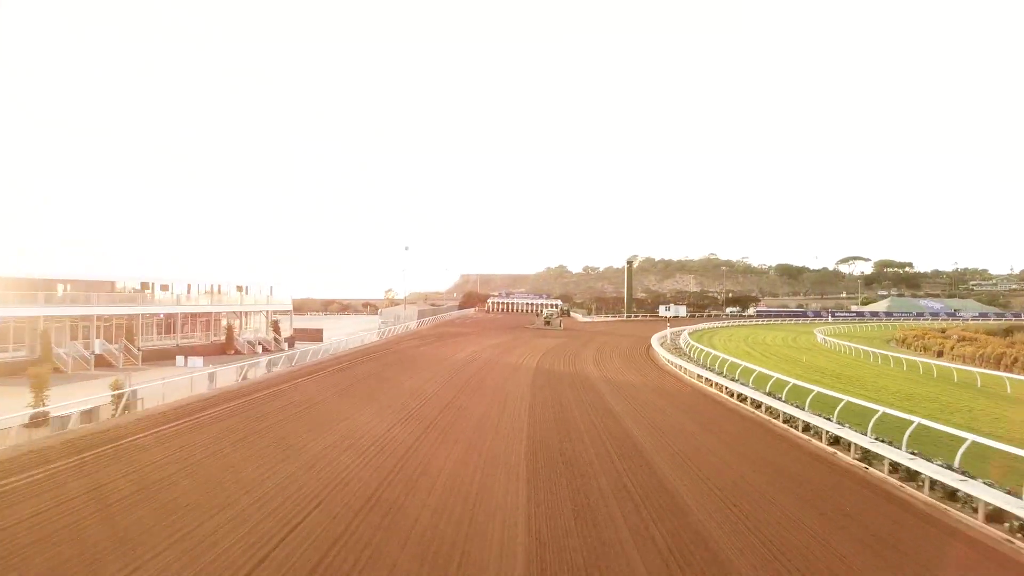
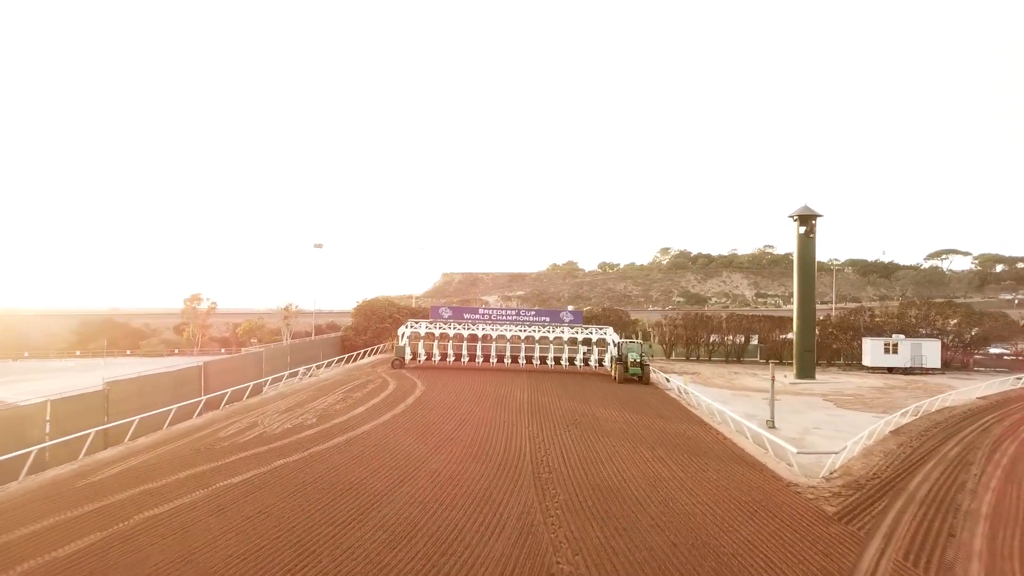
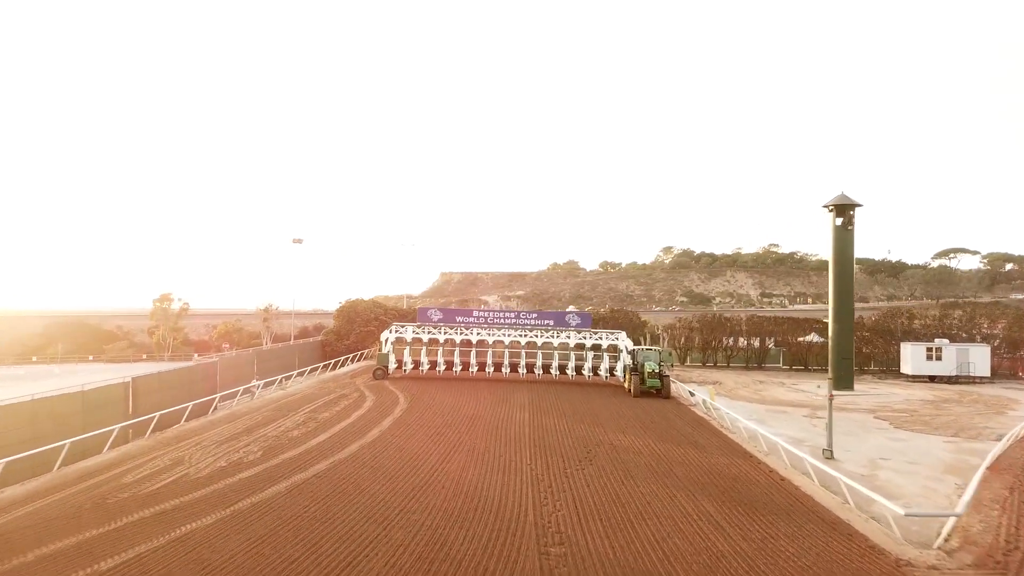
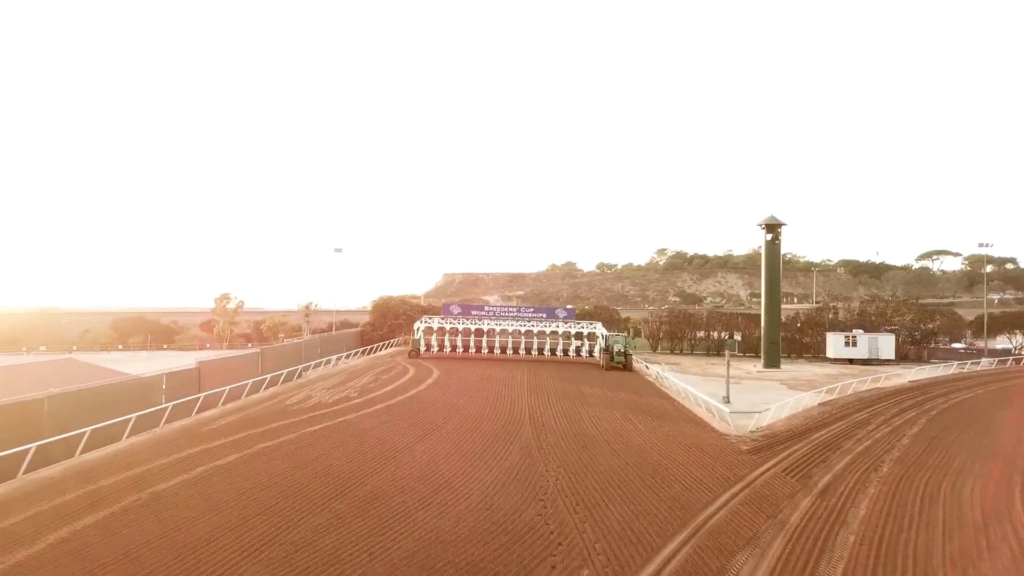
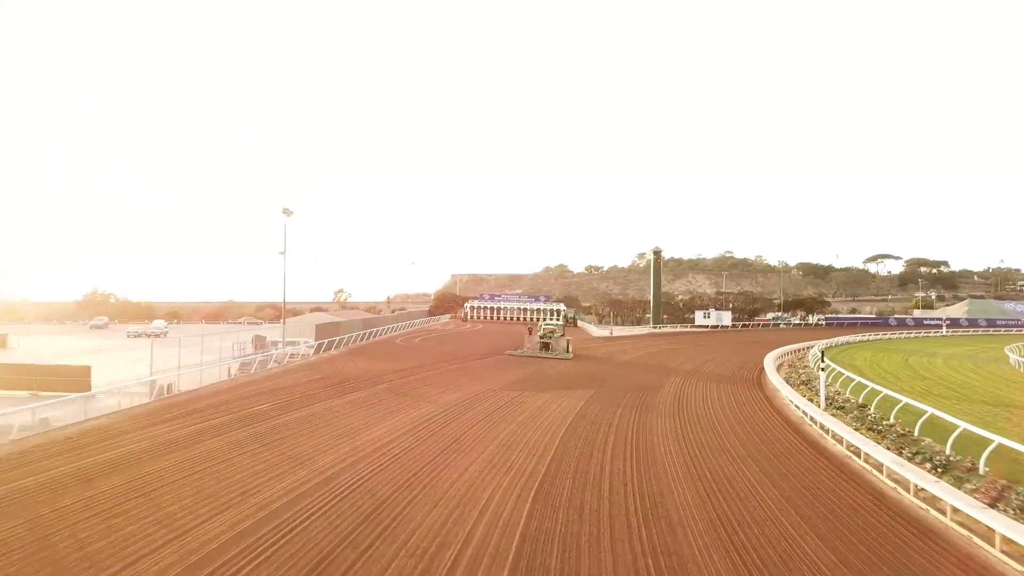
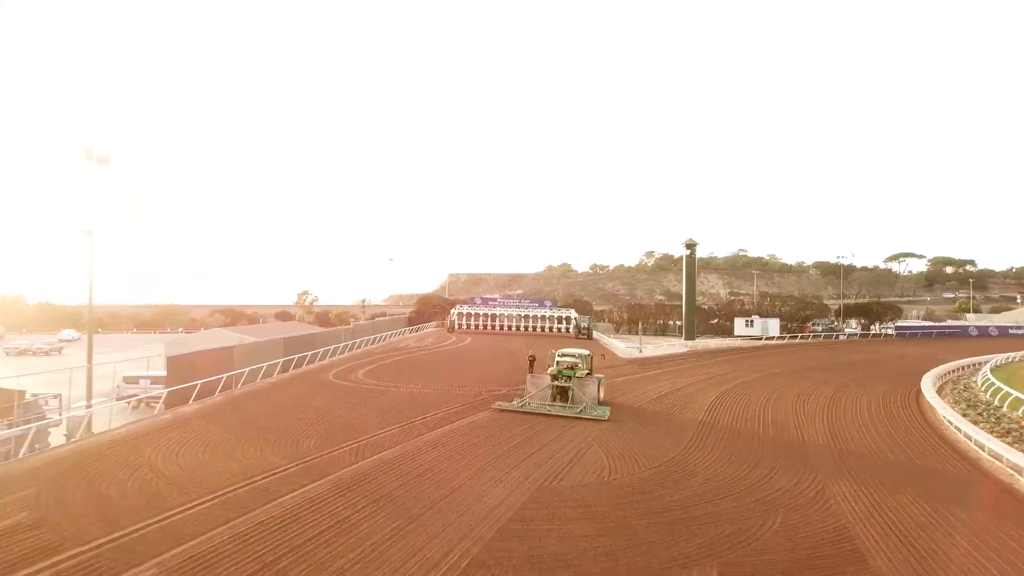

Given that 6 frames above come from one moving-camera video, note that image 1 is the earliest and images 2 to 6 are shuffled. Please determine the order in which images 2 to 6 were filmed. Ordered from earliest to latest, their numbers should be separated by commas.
5, 6, 4, 2, 3
